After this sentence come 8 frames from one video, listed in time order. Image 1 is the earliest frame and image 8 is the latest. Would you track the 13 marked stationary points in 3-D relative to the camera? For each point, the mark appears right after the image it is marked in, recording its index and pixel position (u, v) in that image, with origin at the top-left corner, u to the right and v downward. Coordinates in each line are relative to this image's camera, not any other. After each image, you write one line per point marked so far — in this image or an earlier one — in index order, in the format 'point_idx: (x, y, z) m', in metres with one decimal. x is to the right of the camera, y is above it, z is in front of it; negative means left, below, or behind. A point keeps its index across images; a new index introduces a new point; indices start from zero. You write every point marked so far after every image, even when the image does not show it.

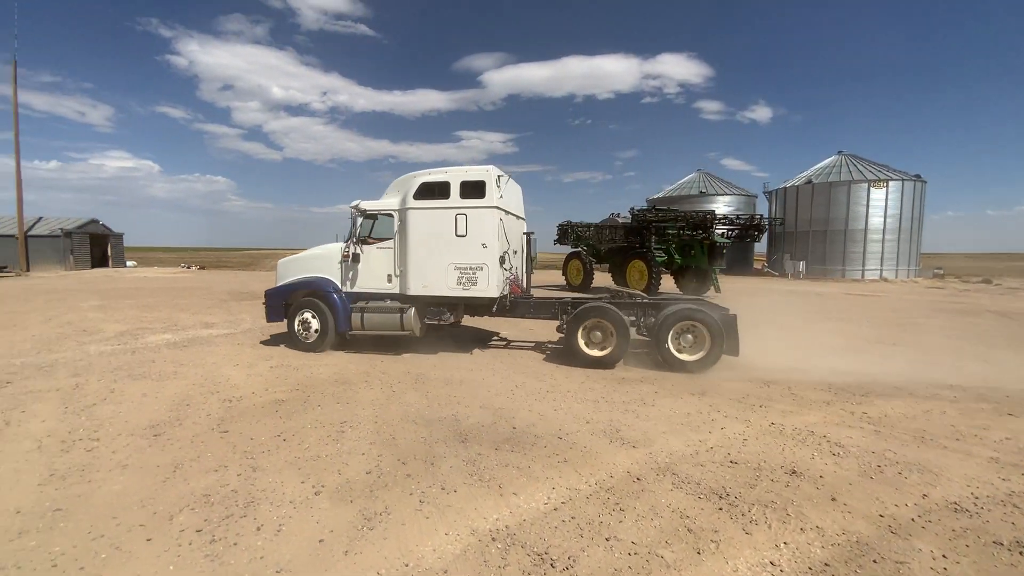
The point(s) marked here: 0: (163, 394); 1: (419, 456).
0: (-5.1, -1.6, +6.6) m
1: (-0.9, -1.7, +4.5) m
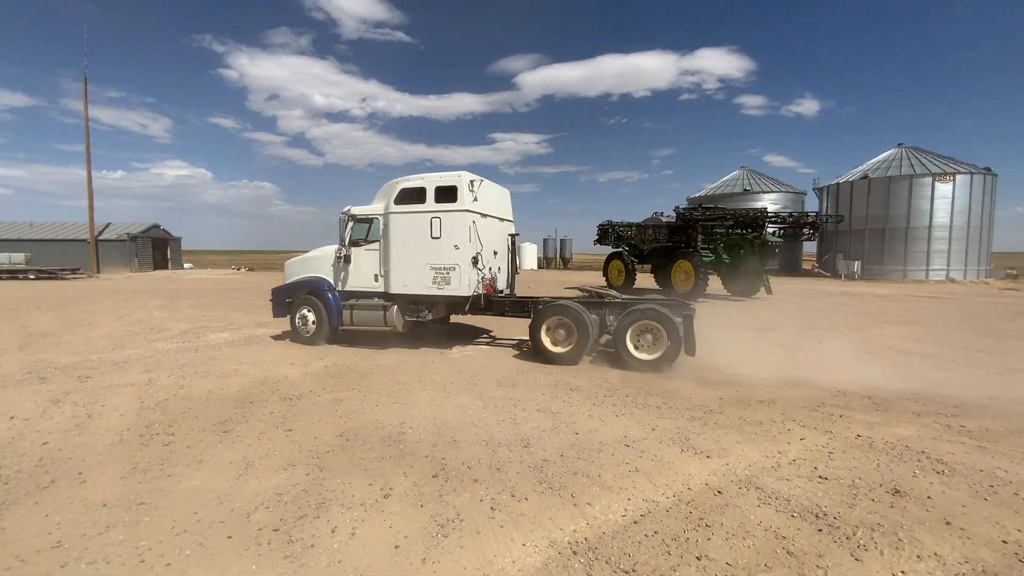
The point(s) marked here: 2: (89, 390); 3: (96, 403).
0: (-4.3, -1.6, +6.8) m
1: (-0.3, -1.7, +4.4) m
2: (-6.6, -1.6, +7.0) m
3: (-5.9, -1.6, +6.3) m
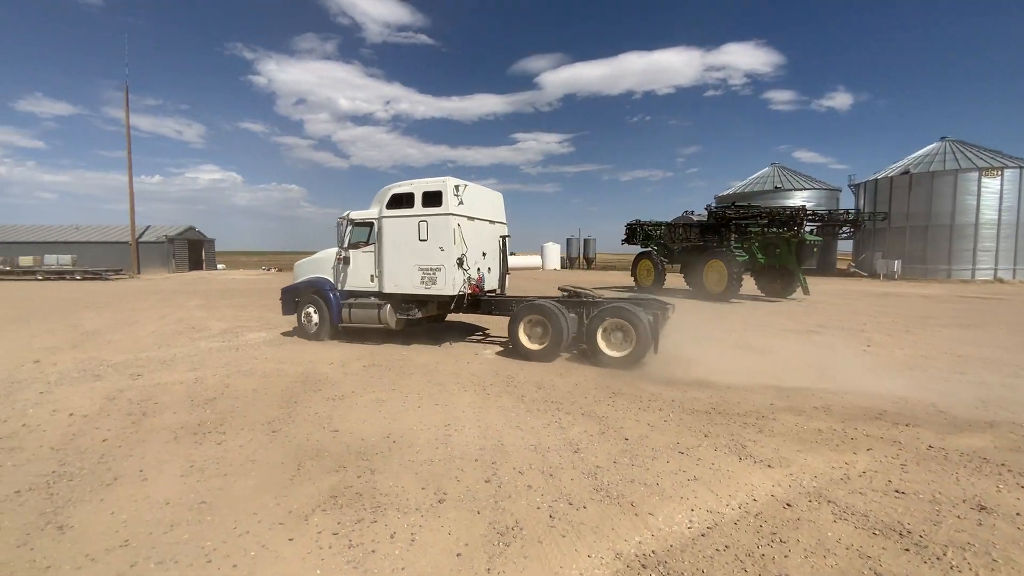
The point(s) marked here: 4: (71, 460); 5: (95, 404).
0: (-3.7, -1.6, +6.9) m
1: (+0.2, -1.7, +4.3) m
2: (-6.0, -1.6, +7.2) m
3: (-5.3, -1.6, +6.5) m
4: (-4.4, -1.7, +4.5) m
5: (-5.9, -1.6, +6.3) m
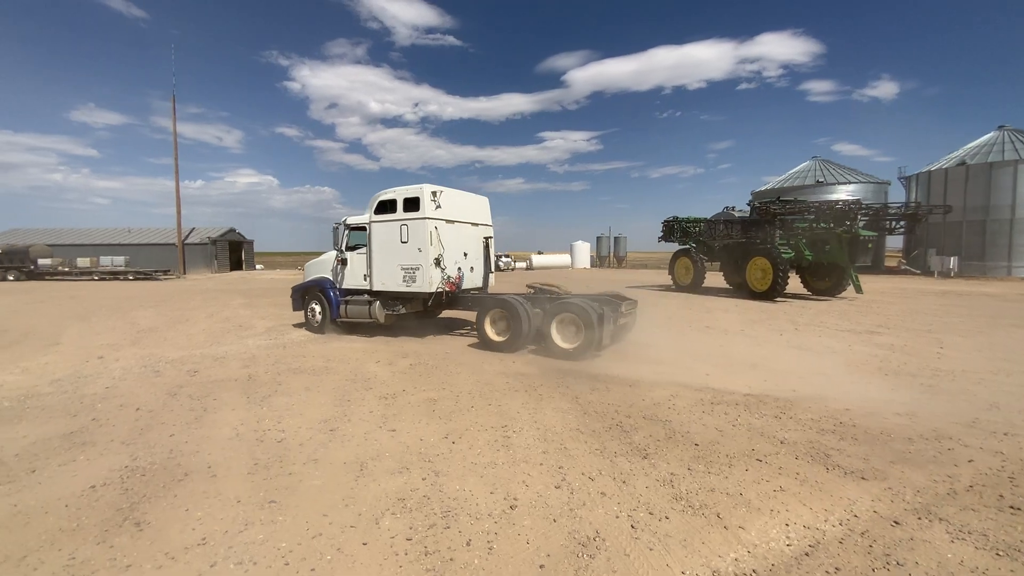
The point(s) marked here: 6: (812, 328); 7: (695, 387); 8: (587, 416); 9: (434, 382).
0: (-2.9, -1.5, +6.9) m
1: (+0.9, -1.7, +4.1) m
2: (-5.1, -1.6, +7.3) m
3: (-4.5, -1.6, +6.6) m
4: (-3.8, -1.7, +4.6) m
5: (-5.1, -1.6, +6.5) m
6: (+8.3, -1.1, +12.4) m
7: (+2.8, -1.5, +6.9) m
8: (+0.9, -1.6, +5.6) m
9: (-1.3, -1.5, +7.2) m
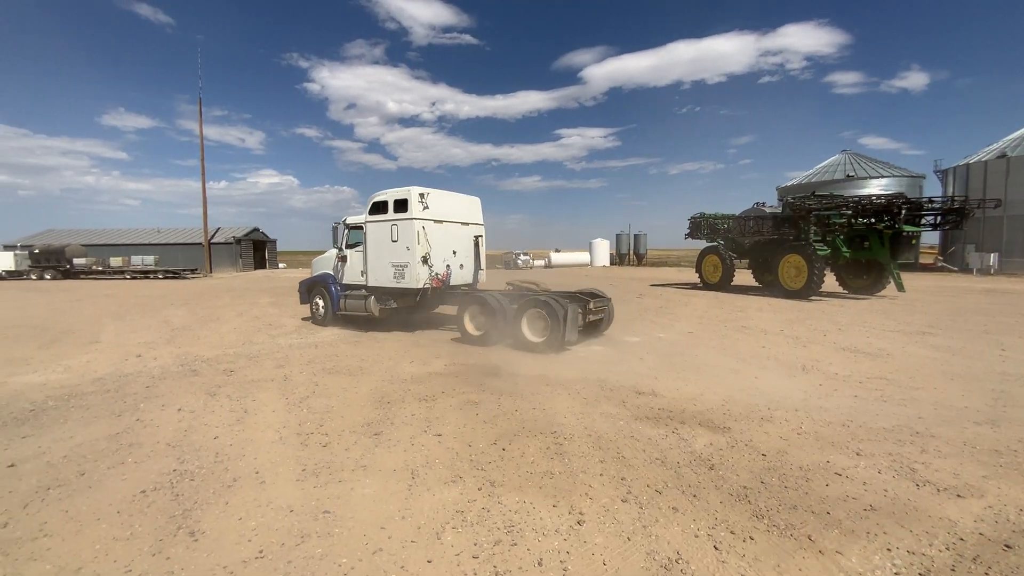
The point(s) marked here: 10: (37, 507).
0: (-2.3, -1.5, +6.8) m
1: (+1.4, -1.7, +3.8) m
2: (-4.5, -1.6, +7.3) m
3: (-3.9, -1.6, +6.5) m
4: (-3.3, -1.7, +4.5) m
5: (-4.5, -1.6, +6.4) m
6: (+9.1, -1.1, +11.8) m
7: (+3.4, -1.5, +6.5) m
8: (+1.5, -1.6, +5.3) m
9: (-0.6, -1.5, +7.0) m
10: (-3.9, -1.8, +3.6) m
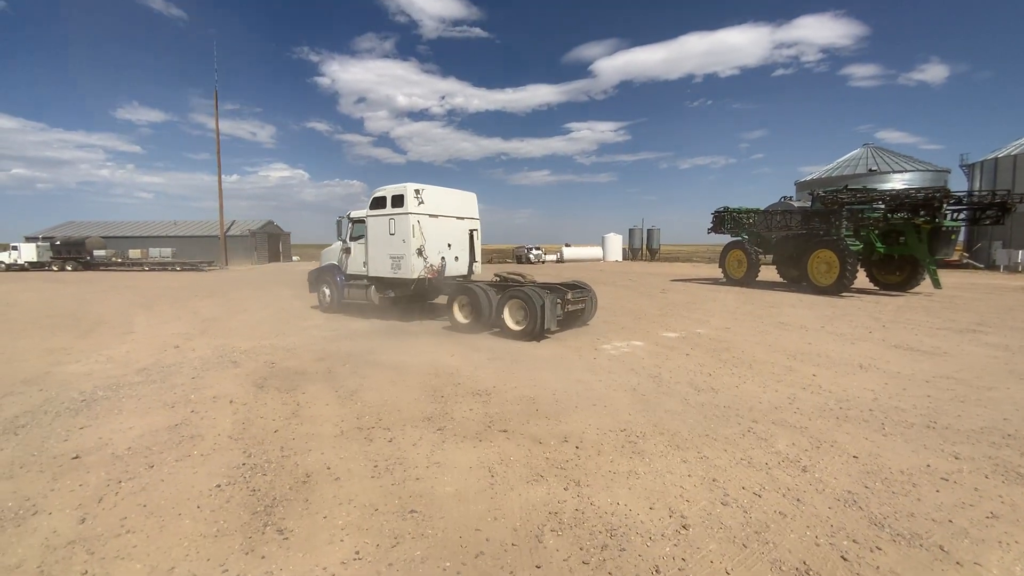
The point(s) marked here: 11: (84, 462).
0: (-1.5, -1.4, +6.6) m
1: (+2.1, -1.6, +3.6) m
2: (-3.7, -1.4, +7.2) m
3: (-3.1, -1.5, +6.4) m
4: (-2.5, -1.6, +4.4) m
5: (-3.8, -1.5, +6.4) m
6: (+9.9, -1.0, +11.5) m
7: (+4.2, -1.4, +6.3) m
8: (+2.2, -1.5, +5.1) m
9: (+0.2, -1.4, +6.9) m
10: (-3.1, -1.7, +3.5) m
11: (-4.1, -1.6, +4.2) m
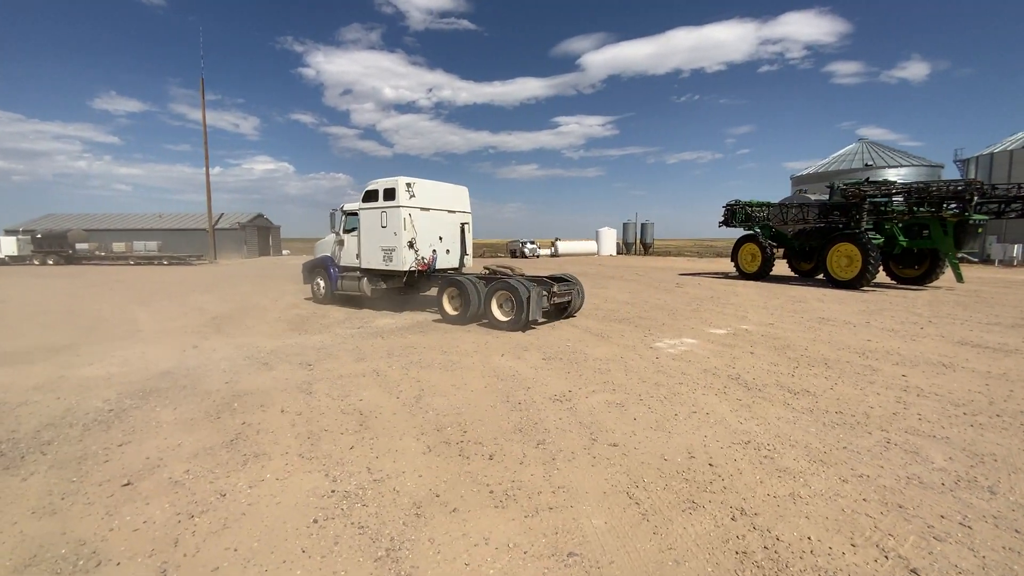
0: (-0.5, -1.3, +6.0) m
1: (+3.2, -1.6, +3.1) m
2: (-2.7, -1.3, +6.5) m
3: (-2.1, -1.4, +5.8) m
4: (-1.5, -1.6, +3.7) m
5: (-2.7, -1.4, +5.7) m
6: (+10.8, -0.8, +11.1) m
7: (+5.2, -1.3, +5.8) m
8: (+3.3, -1.4, +4.6) m
9: (+1.2, -1.3, +6.3) m
10: (-2.1, -1.6, +2.9) m
11: (-3.0, -1.6, +3.6) m
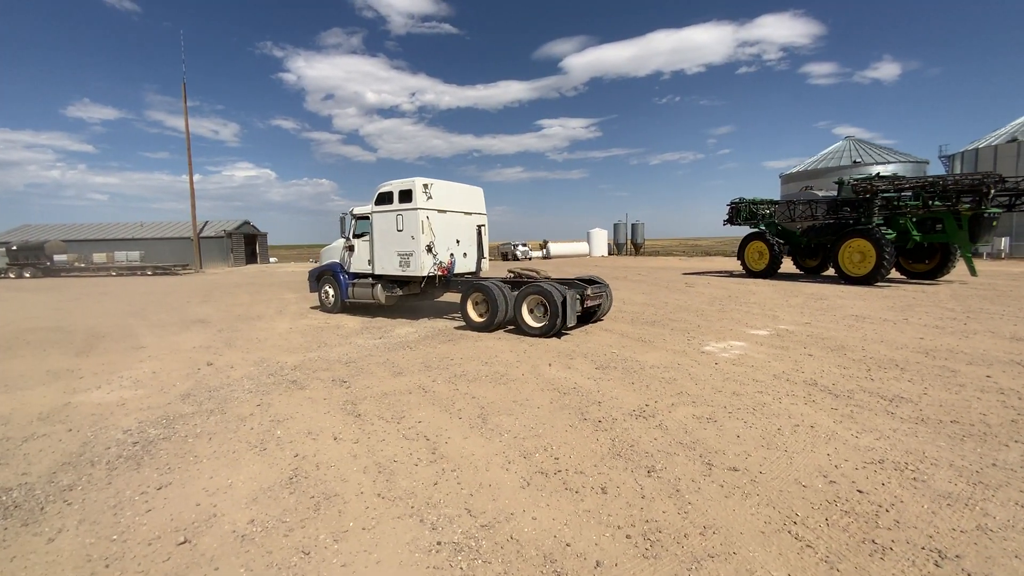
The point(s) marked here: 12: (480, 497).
0: (+0.4, -1.4, +5.5) m
1: (+4.1, -1.5, +2.7) m
2: (-1.9, -1.5, +5.9) m
3: (-1.3, -1.5, +5.2) m
4: (-0.6, -1.6, +3.2) m
5: (-1.9, -1.5, +5.1) m
6: (+11.5, -0.7, +10.9) m
7: (+6.0, -1.3, +5.4) m
8: (+4.2, -1.4, +4.2) m
9: (+2.0, -1.3, +5.8) m
10: (-1.1, -1.7, +2.3) m
11: (-2.1, -1.7, +2.9) m
12: (-0.3, -1.6, +3.5) m
